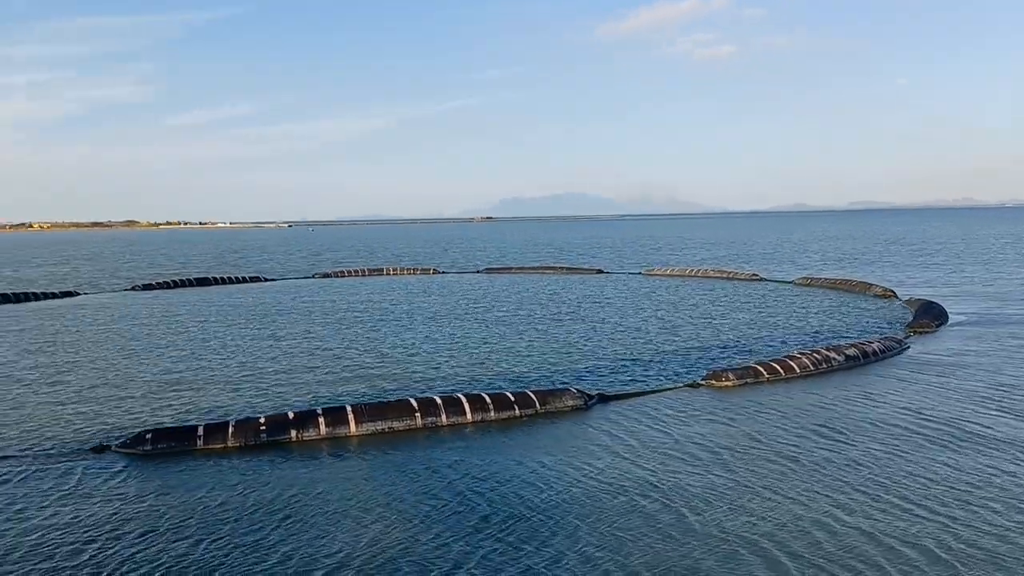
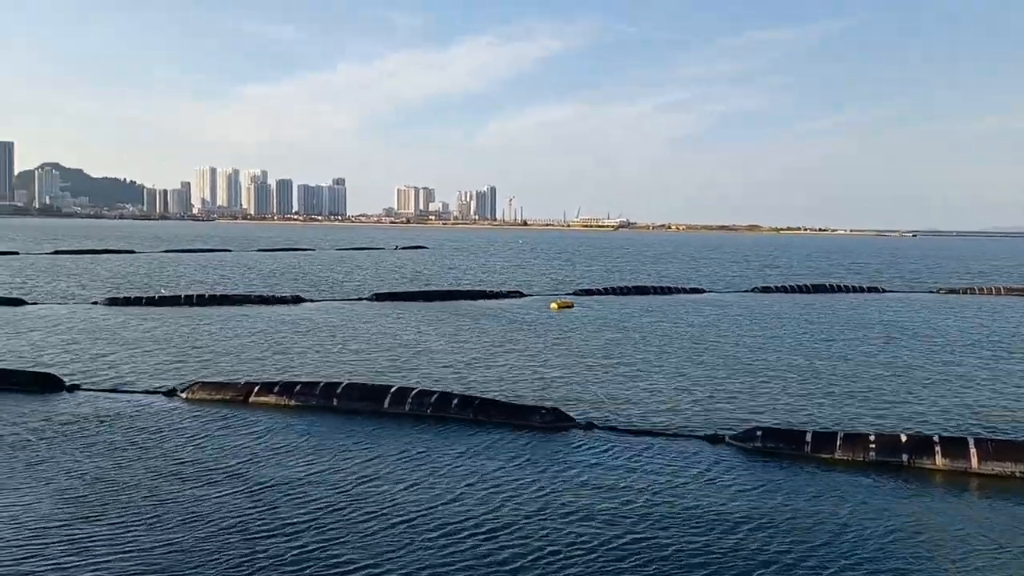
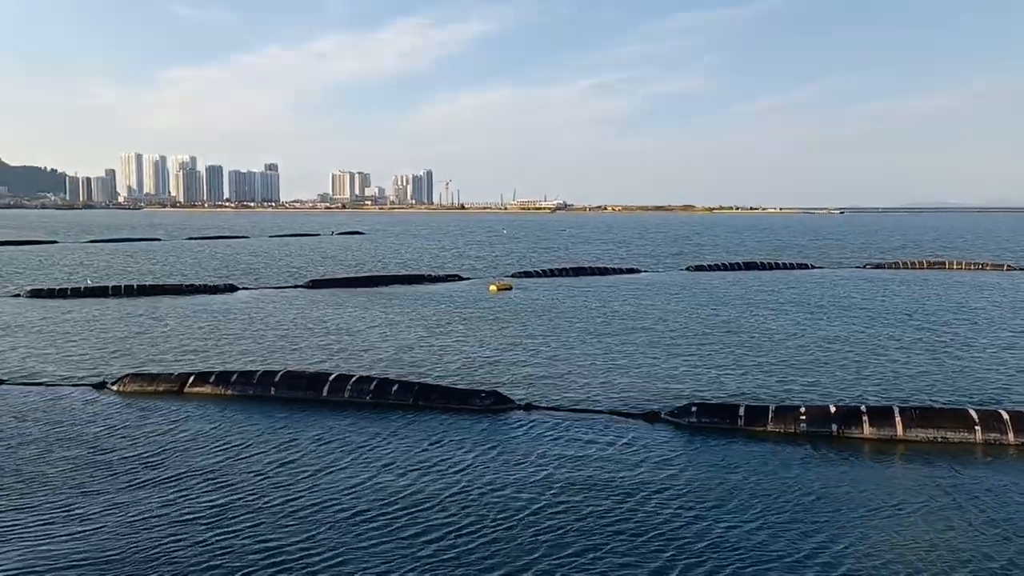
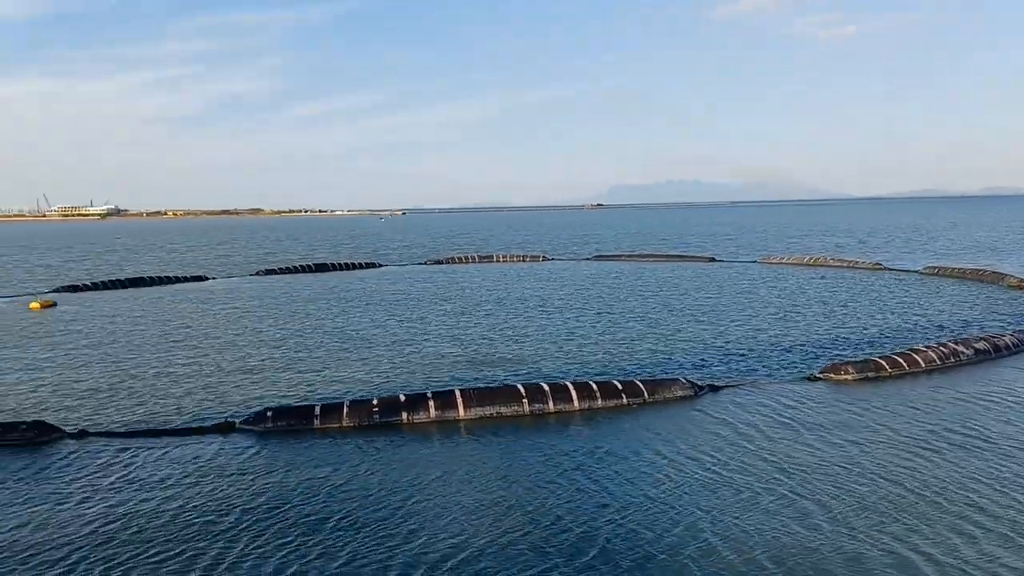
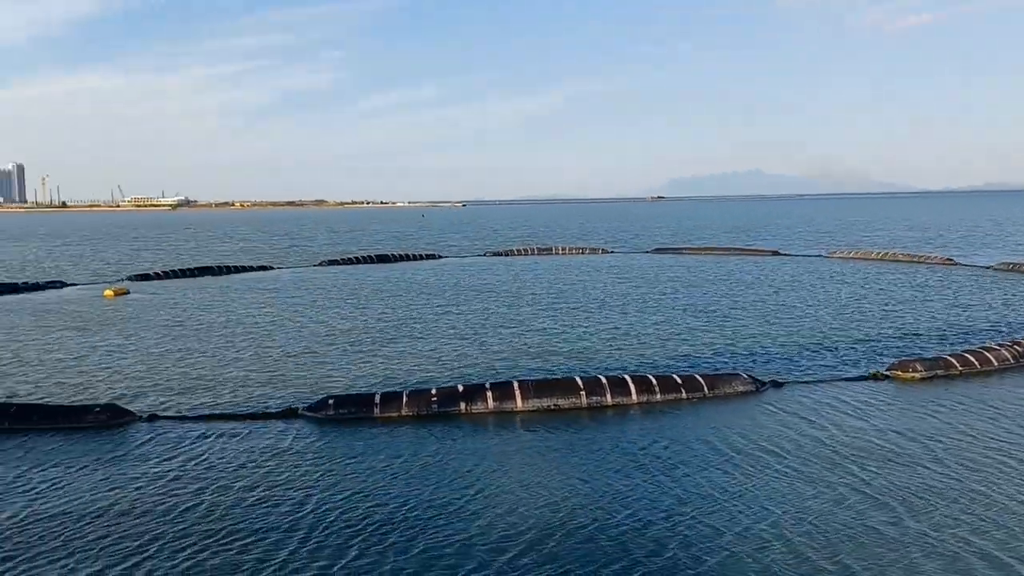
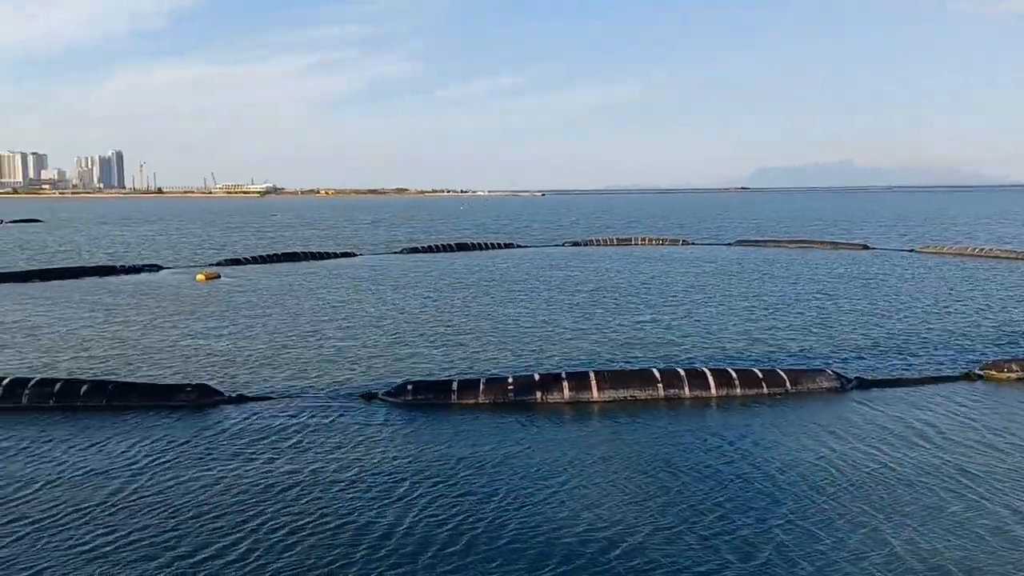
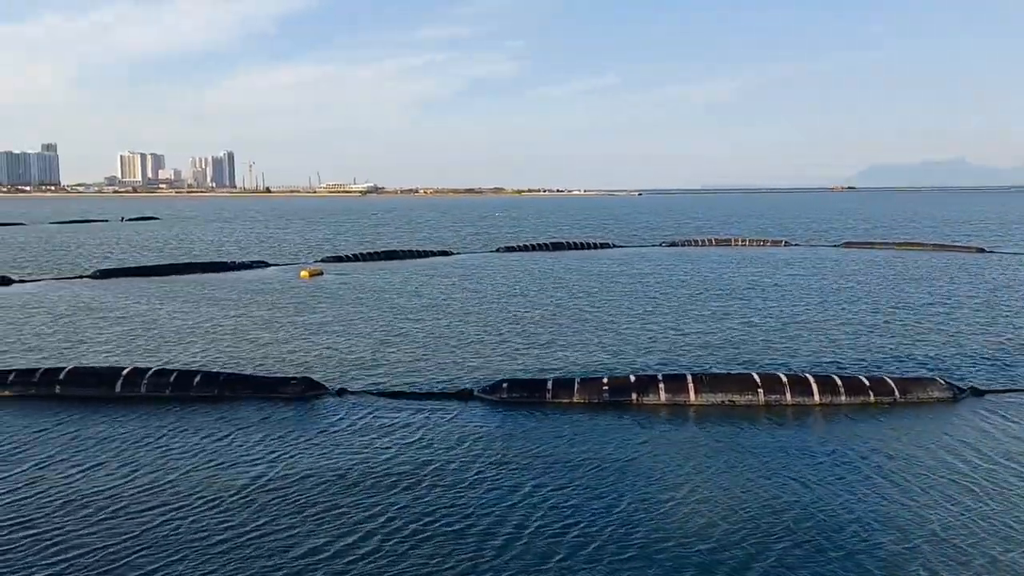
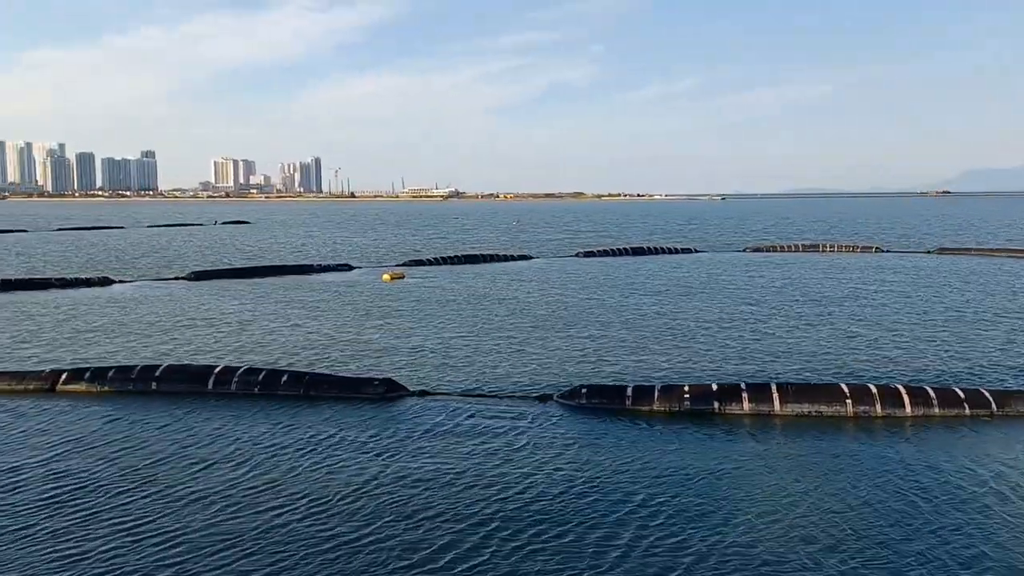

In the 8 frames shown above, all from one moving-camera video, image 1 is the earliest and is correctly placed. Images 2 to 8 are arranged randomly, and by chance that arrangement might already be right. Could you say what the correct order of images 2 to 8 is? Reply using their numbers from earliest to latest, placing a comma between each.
4, 5, 6, 7, 8, 3, 2
